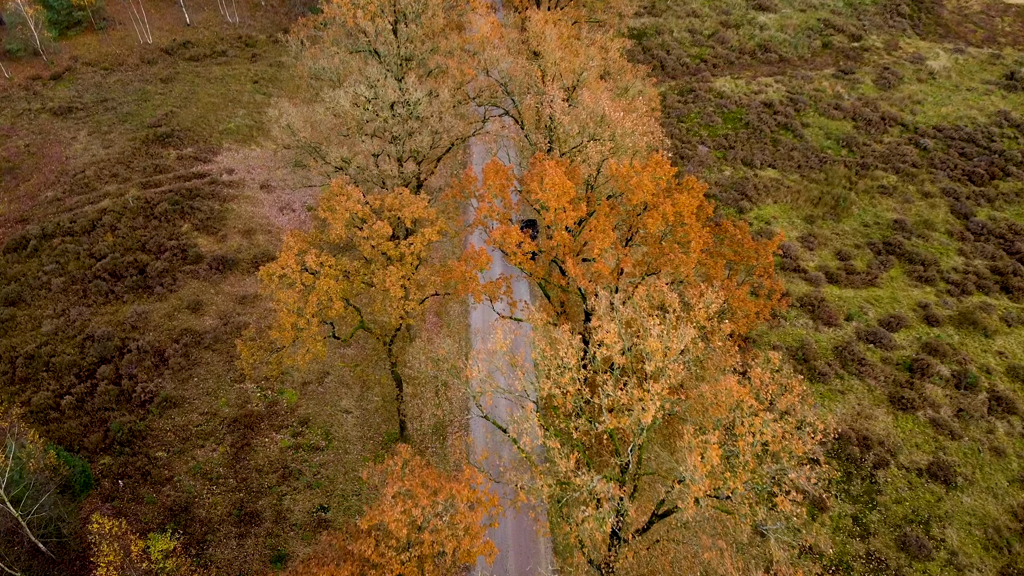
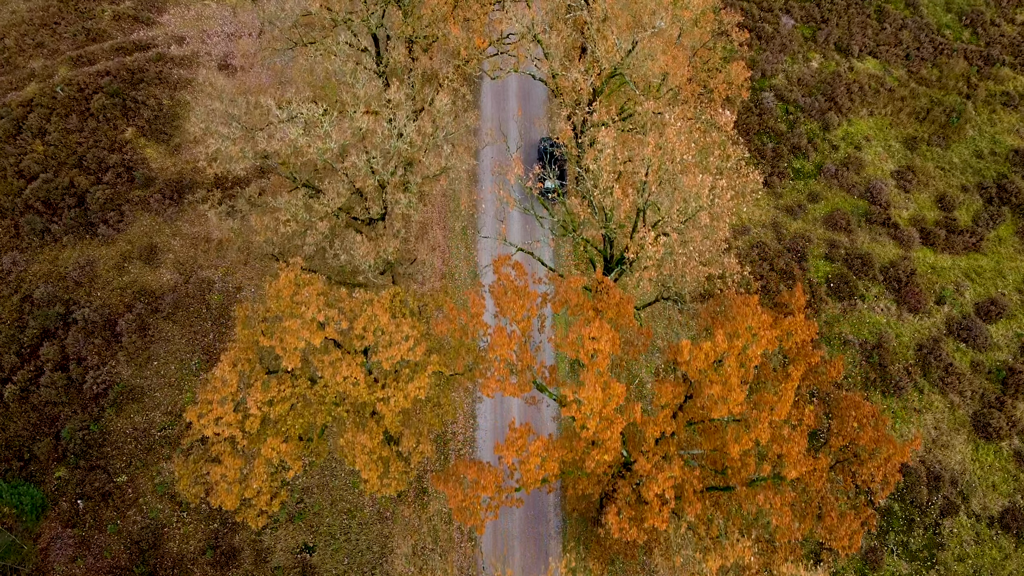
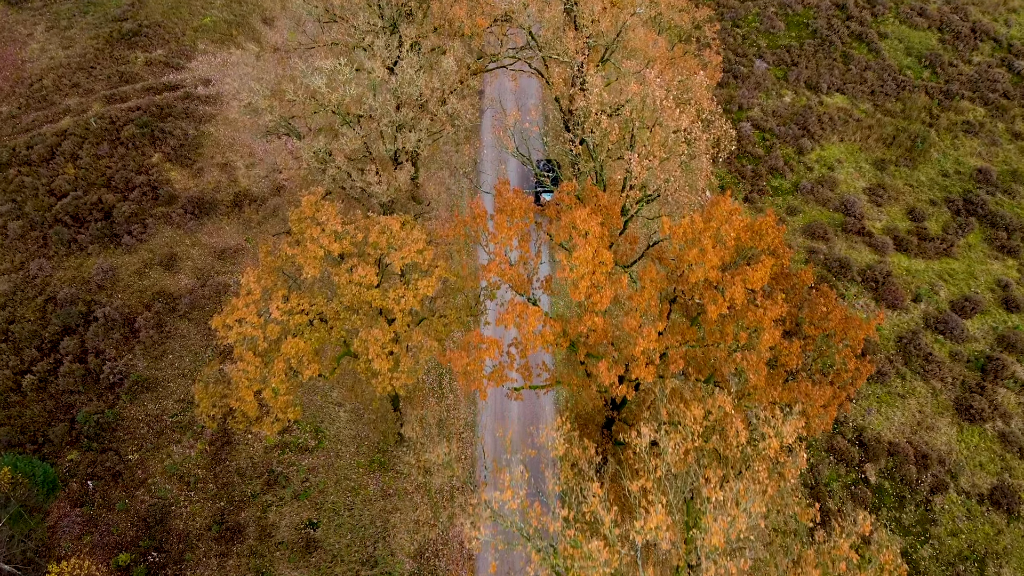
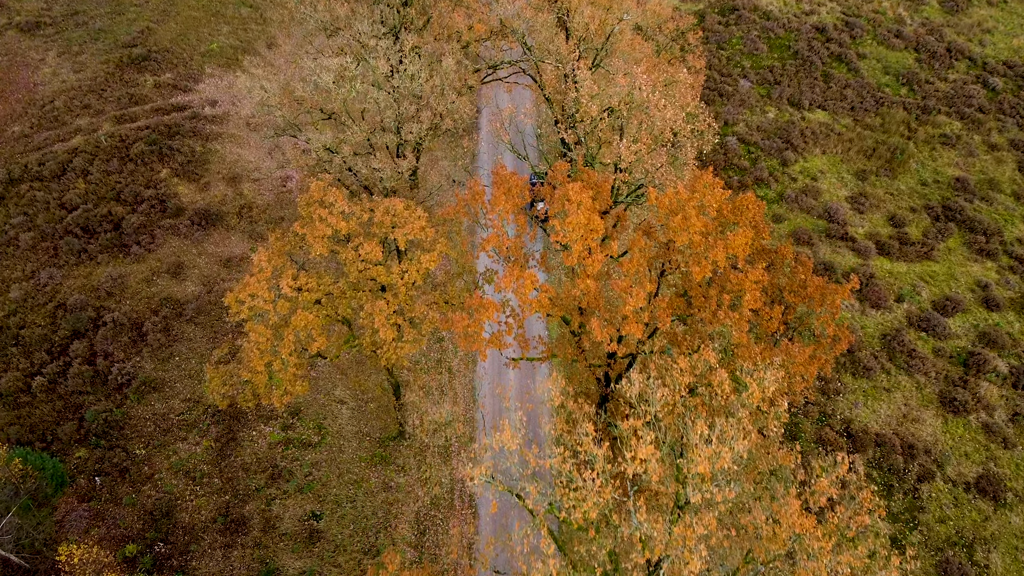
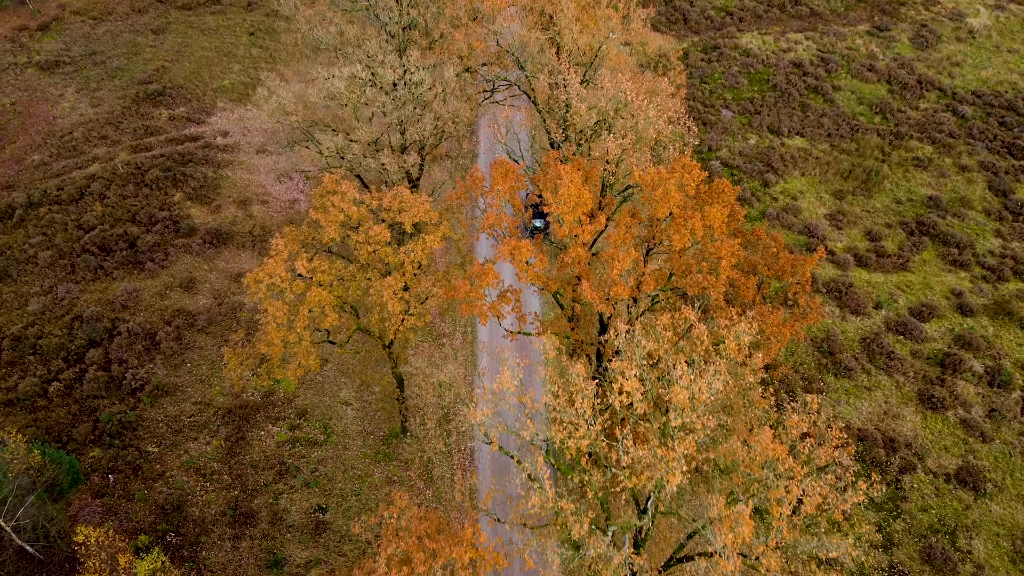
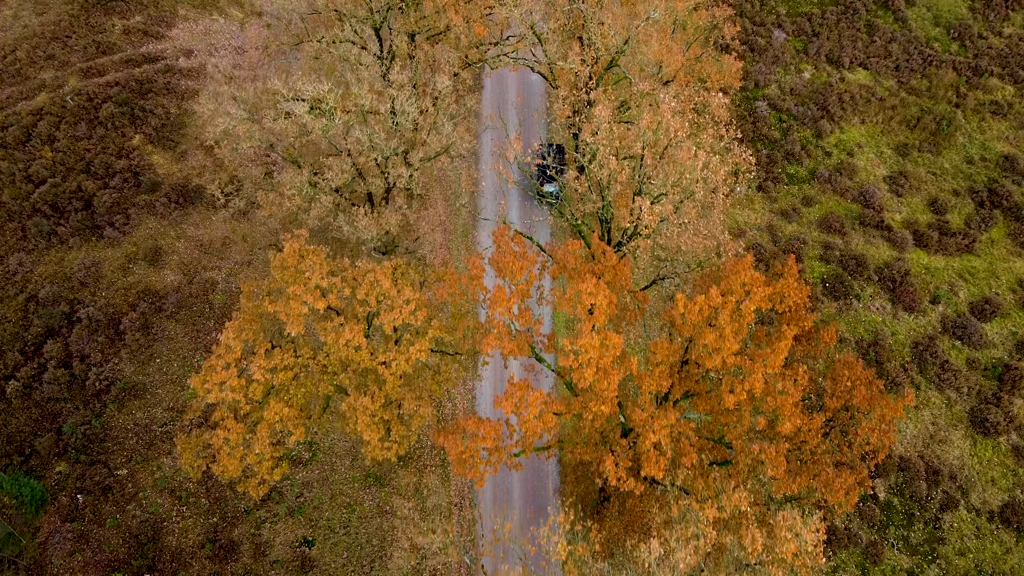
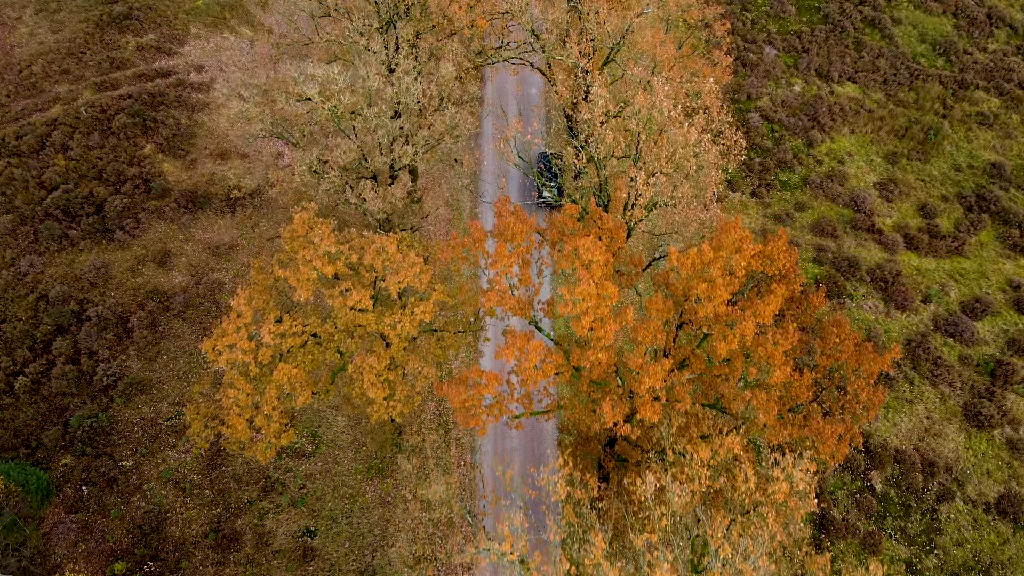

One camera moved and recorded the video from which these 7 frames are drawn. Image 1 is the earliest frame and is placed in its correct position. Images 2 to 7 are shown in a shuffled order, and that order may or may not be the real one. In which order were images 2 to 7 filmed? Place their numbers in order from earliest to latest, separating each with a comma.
5, 4, 3, 7, 6, 2
